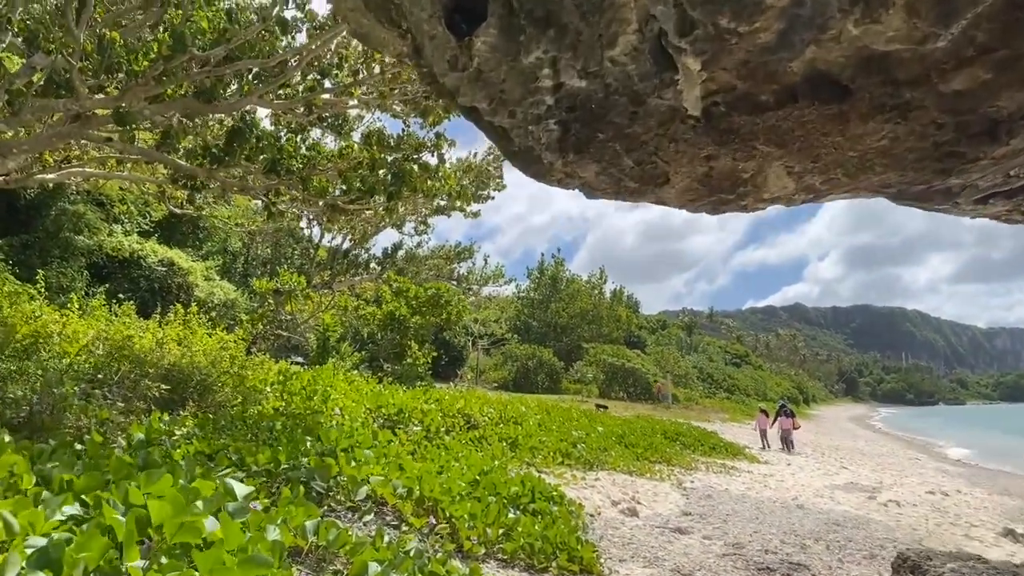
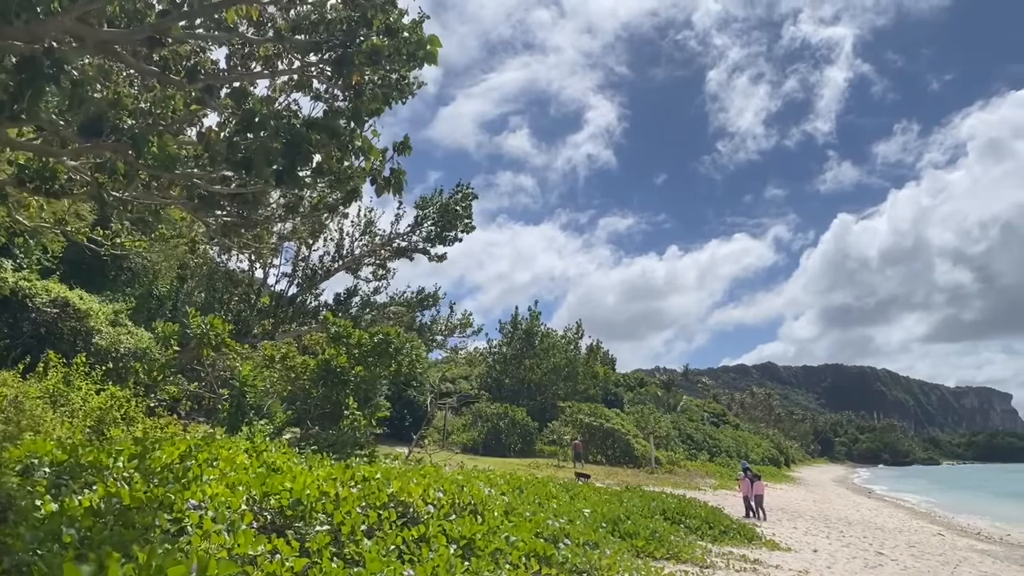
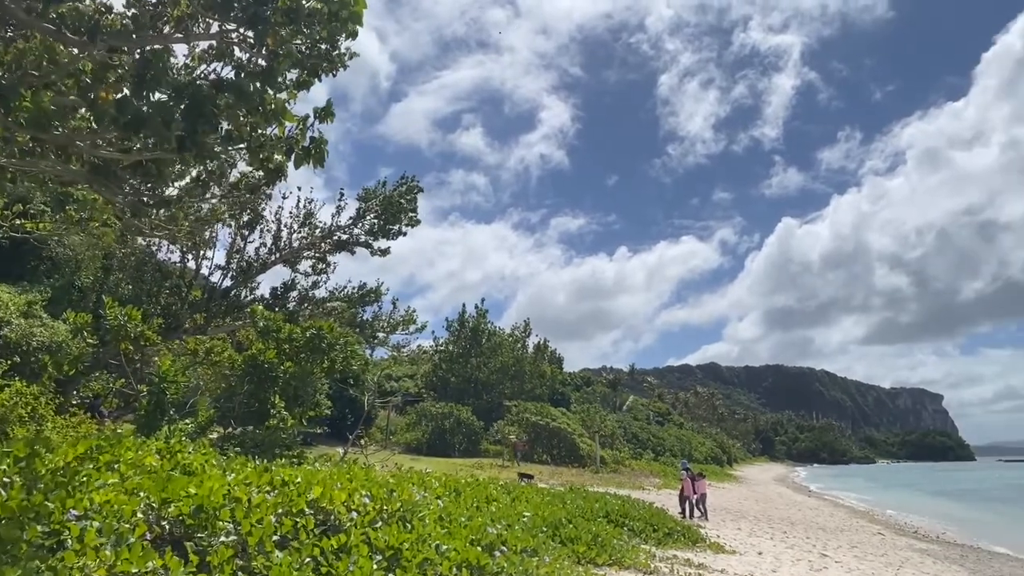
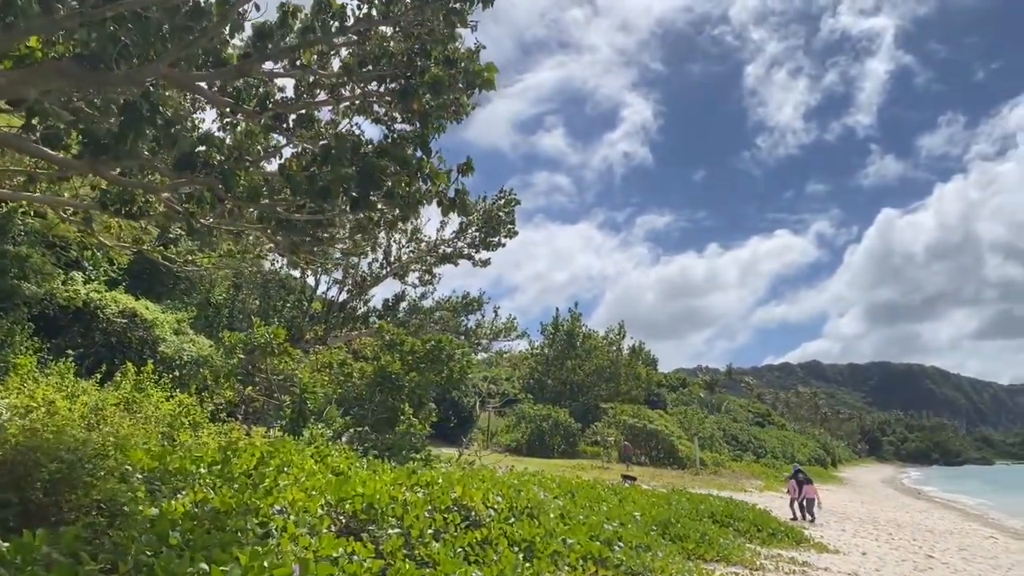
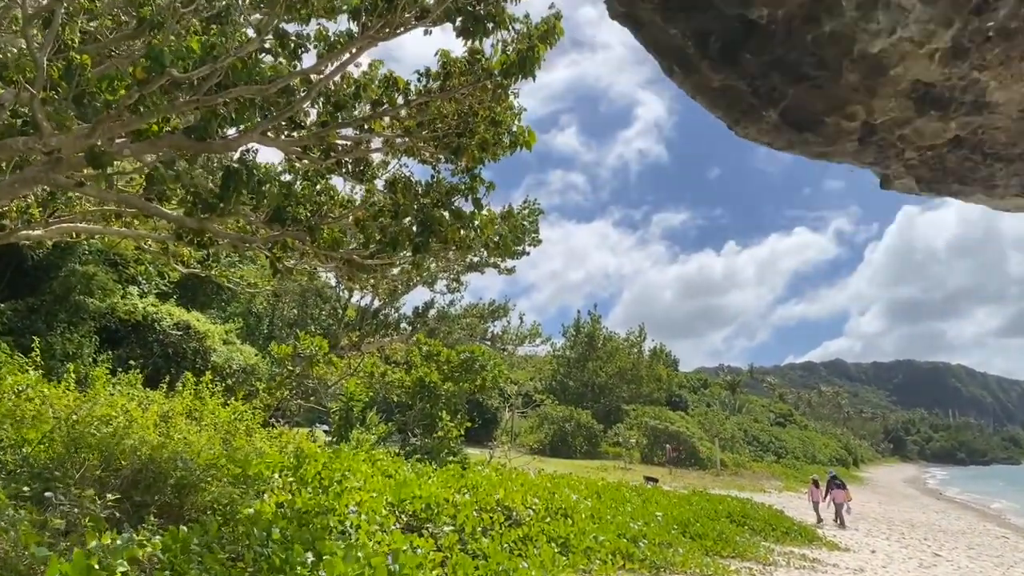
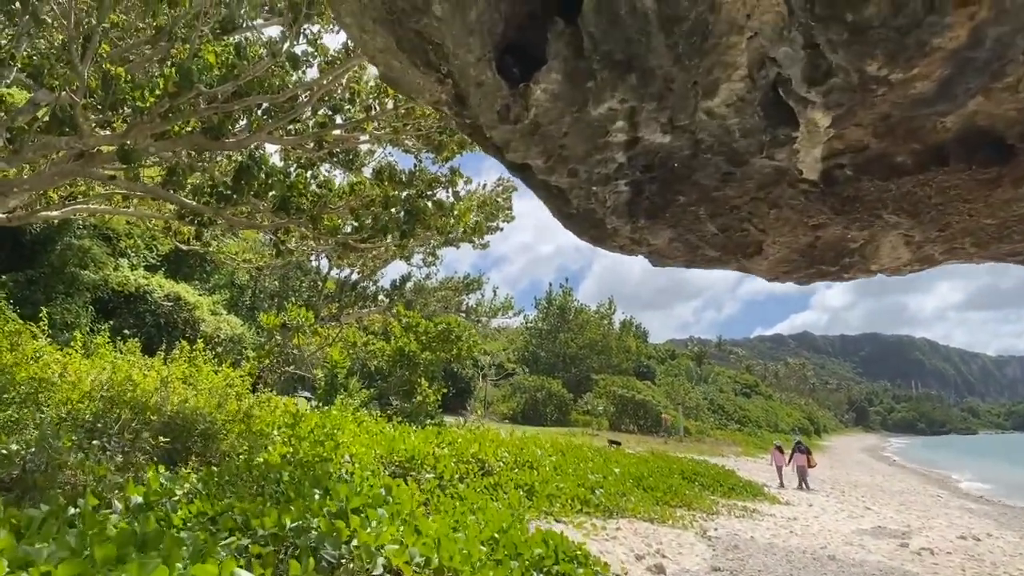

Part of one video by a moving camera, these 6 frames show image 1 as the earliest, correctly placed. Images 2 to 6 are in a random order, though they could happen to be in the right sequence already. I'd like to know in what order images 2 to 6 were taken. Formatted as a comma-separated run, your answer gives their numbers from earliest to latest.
6, 5, 4, 2, 3
